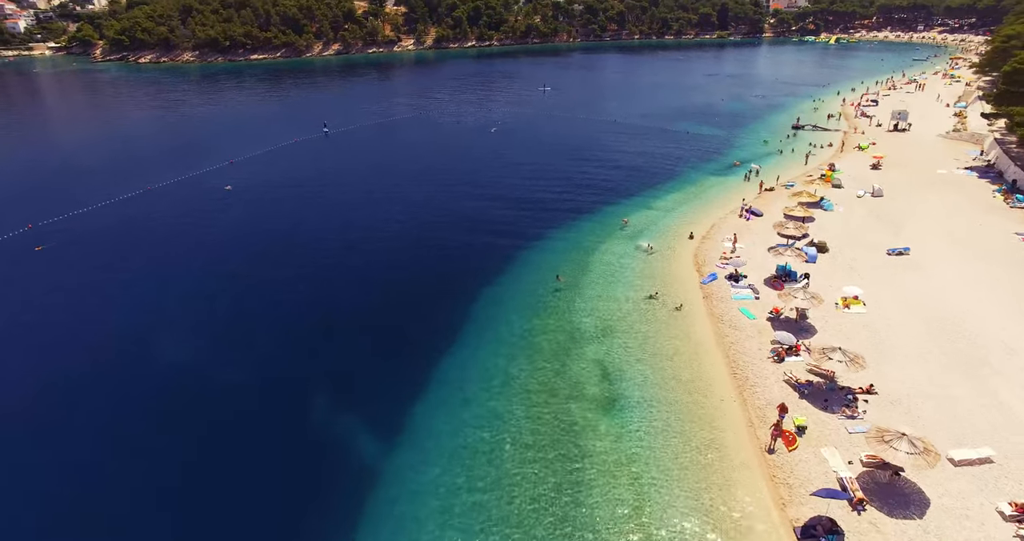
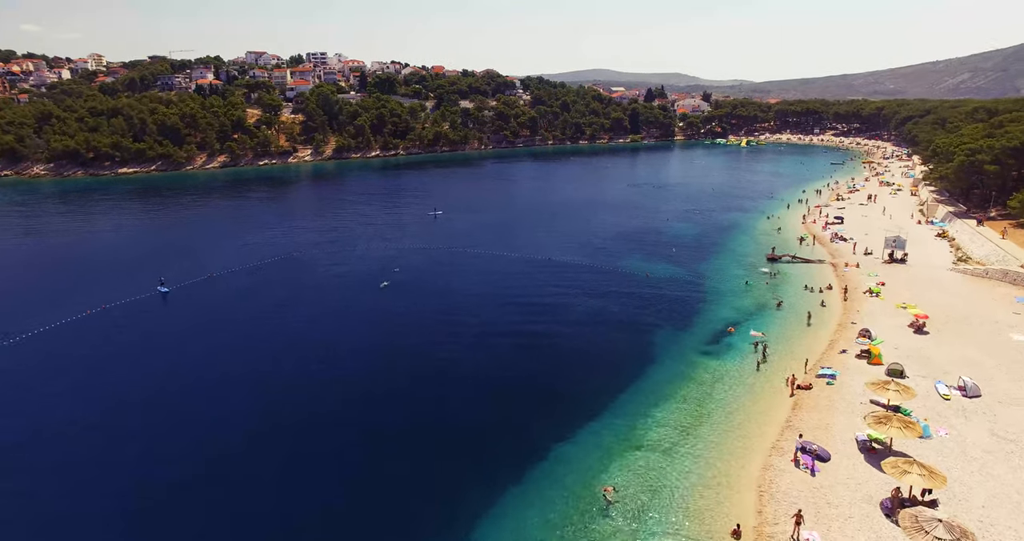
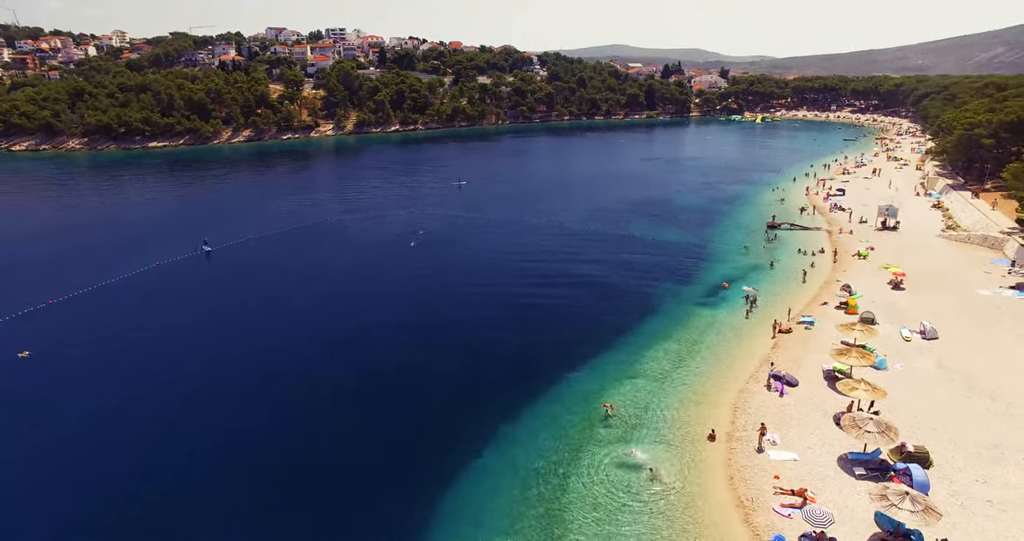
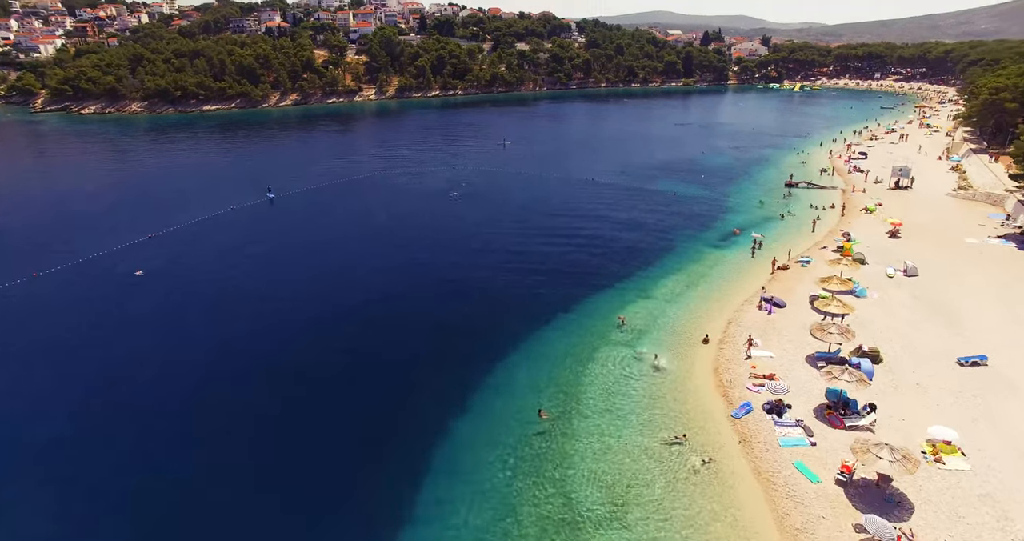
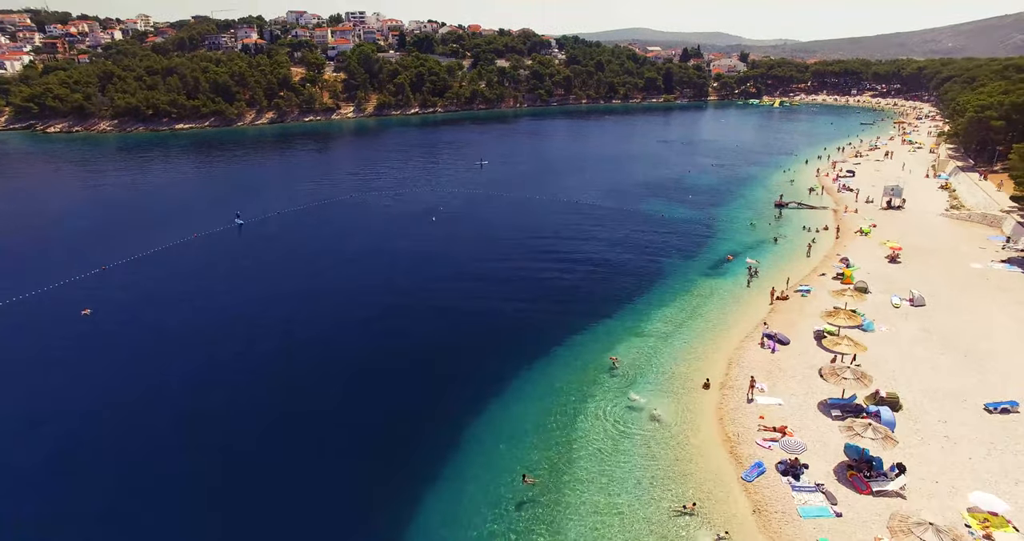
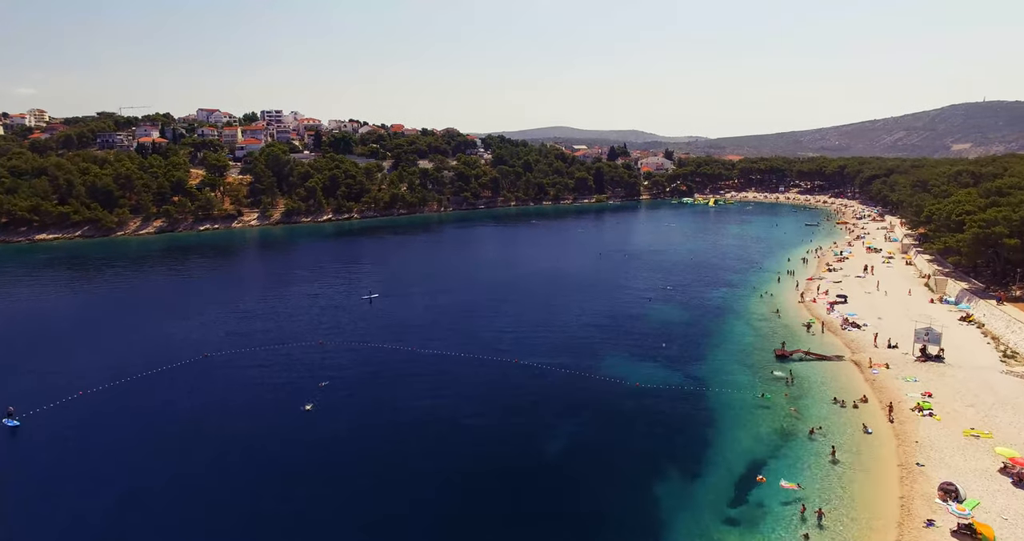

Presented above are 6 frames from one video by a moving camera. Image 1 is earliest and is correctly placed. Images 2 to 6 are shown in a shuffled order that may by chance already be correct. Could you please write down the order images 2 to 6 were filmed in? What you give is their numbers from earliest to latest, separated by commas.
4, 5, 3, 2, 6
